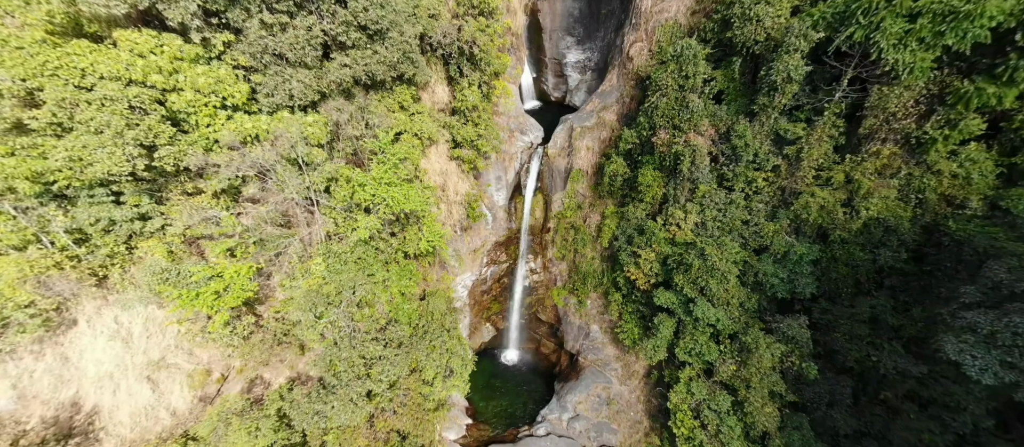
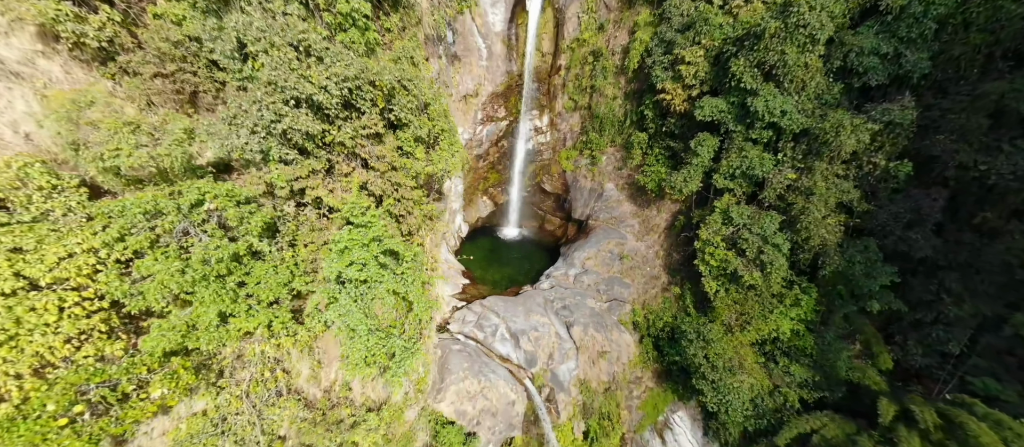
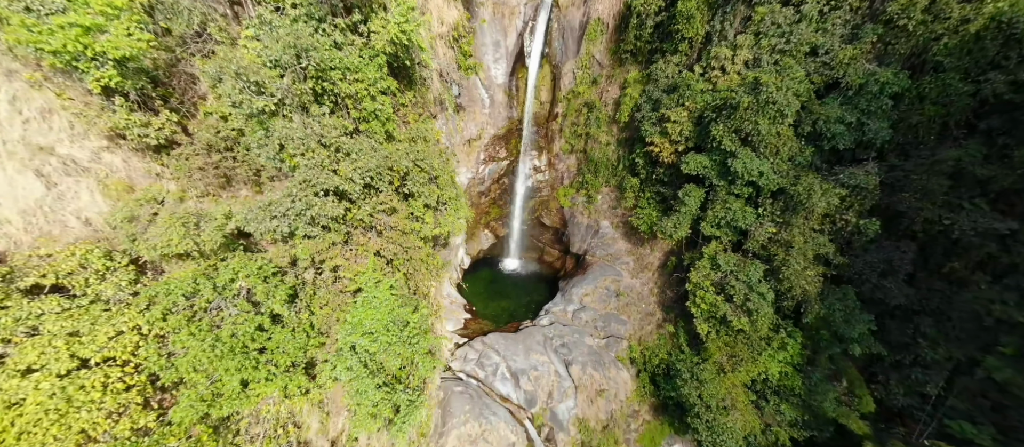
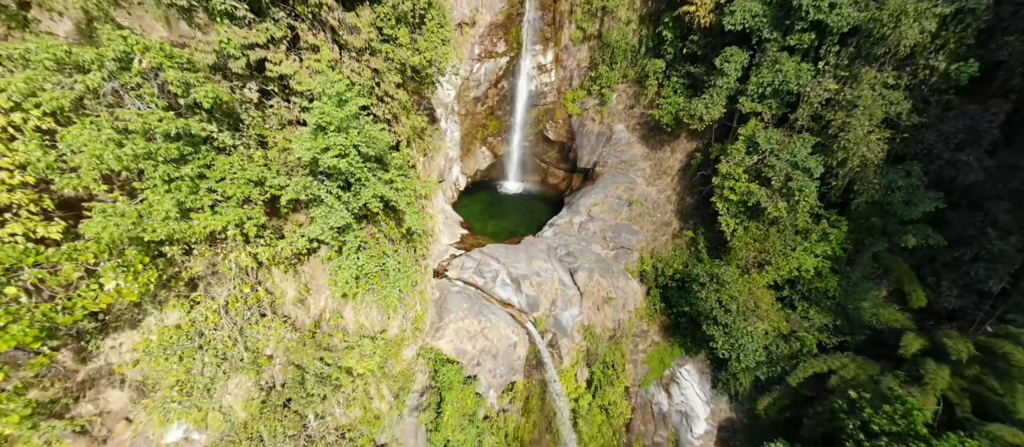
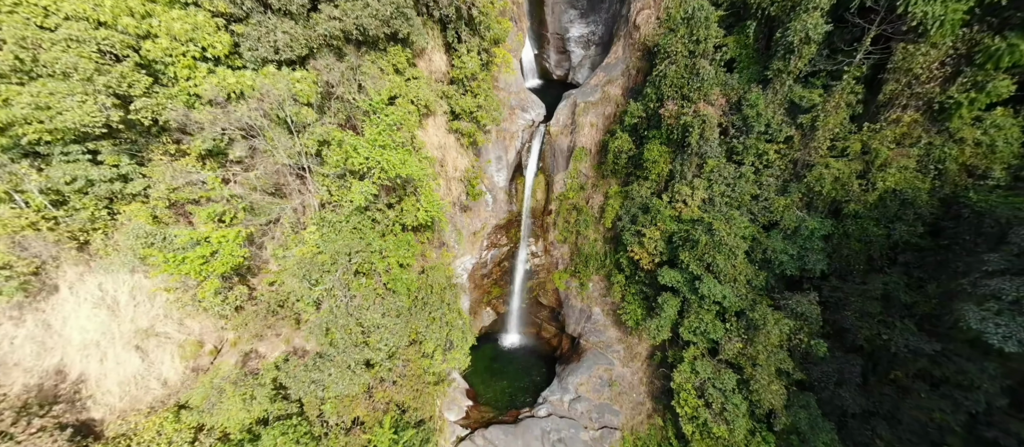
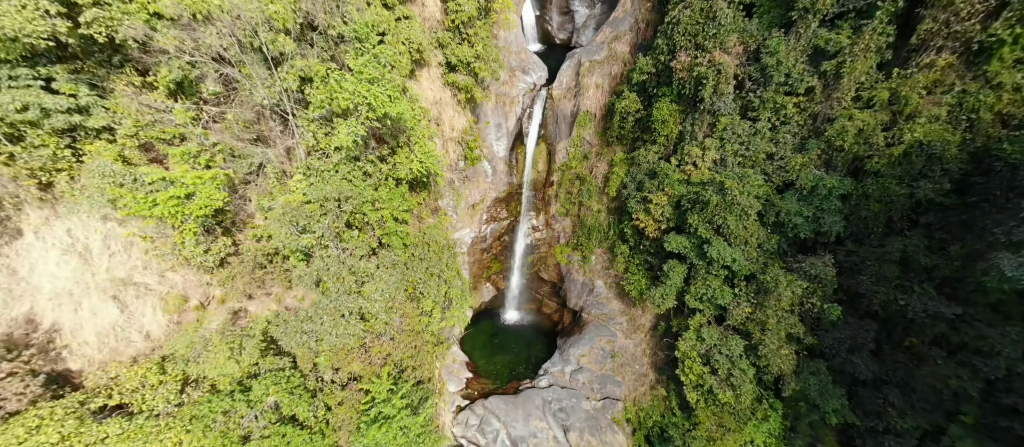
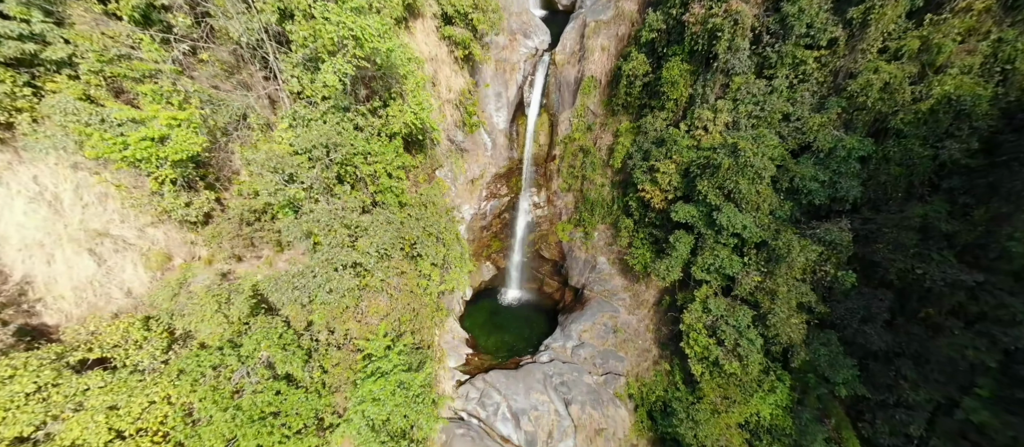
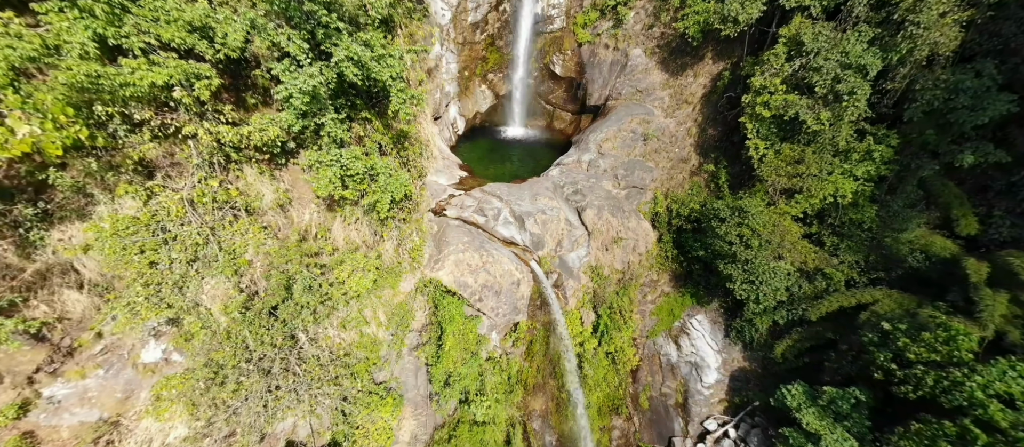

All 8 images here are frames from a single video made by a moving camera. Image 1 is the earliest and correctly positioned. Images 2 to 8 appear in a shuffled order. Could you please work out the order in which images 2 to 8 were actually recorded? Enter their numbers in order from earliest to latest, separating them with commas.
5, 6, 7, 3, 2, 4, 8
